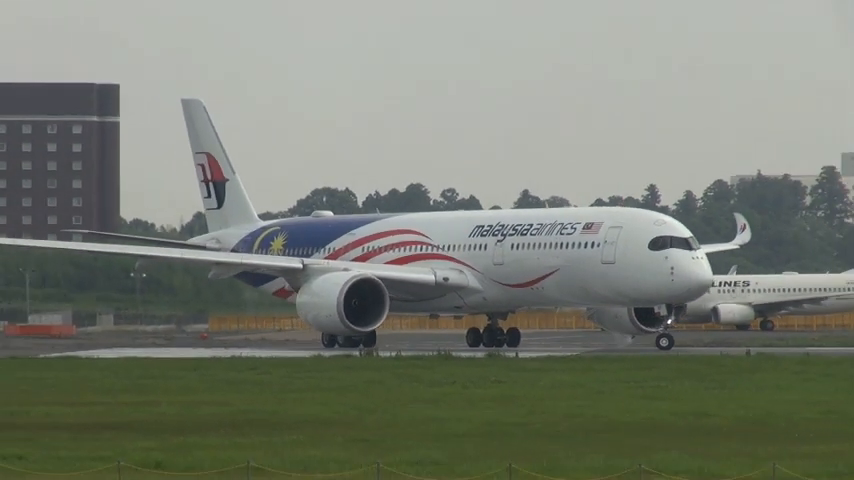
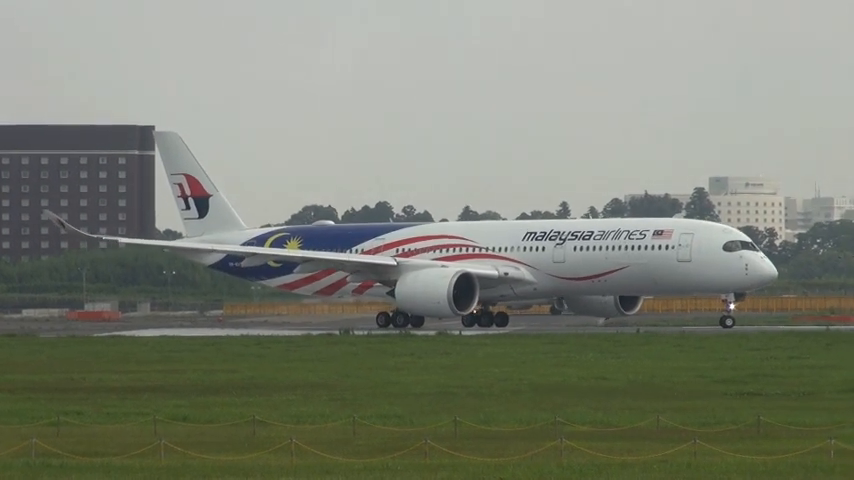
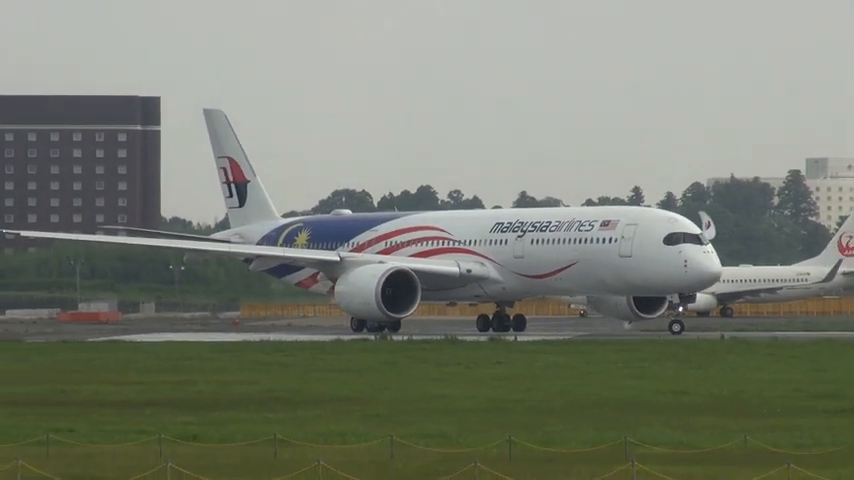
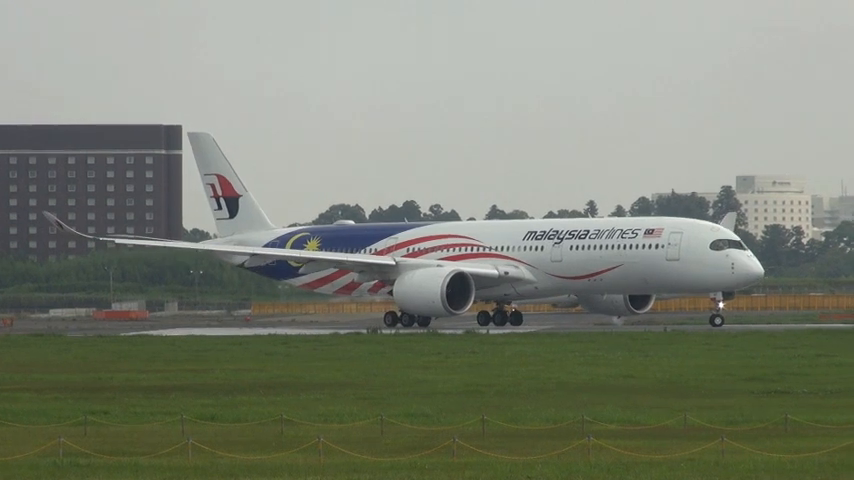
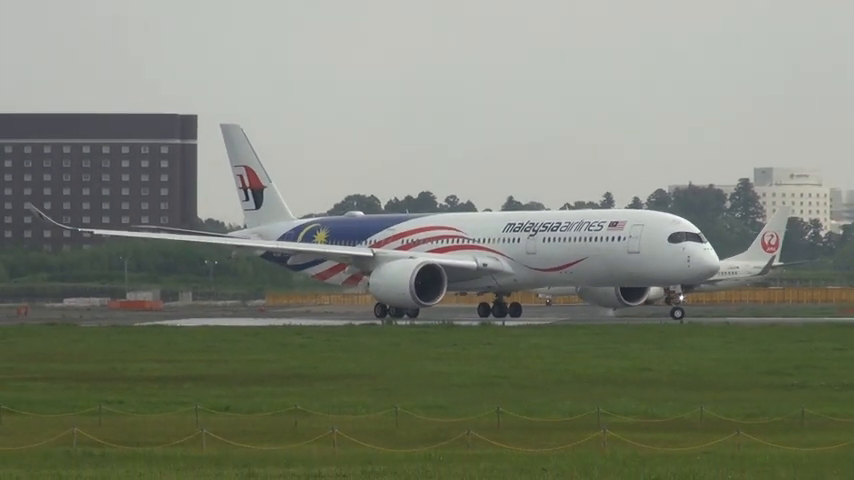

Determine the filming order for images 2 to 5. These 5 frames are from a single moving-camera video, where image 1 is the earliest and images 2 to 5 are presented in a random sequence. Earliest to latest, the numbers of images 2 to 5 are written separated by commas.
3, 5, 4, 2
